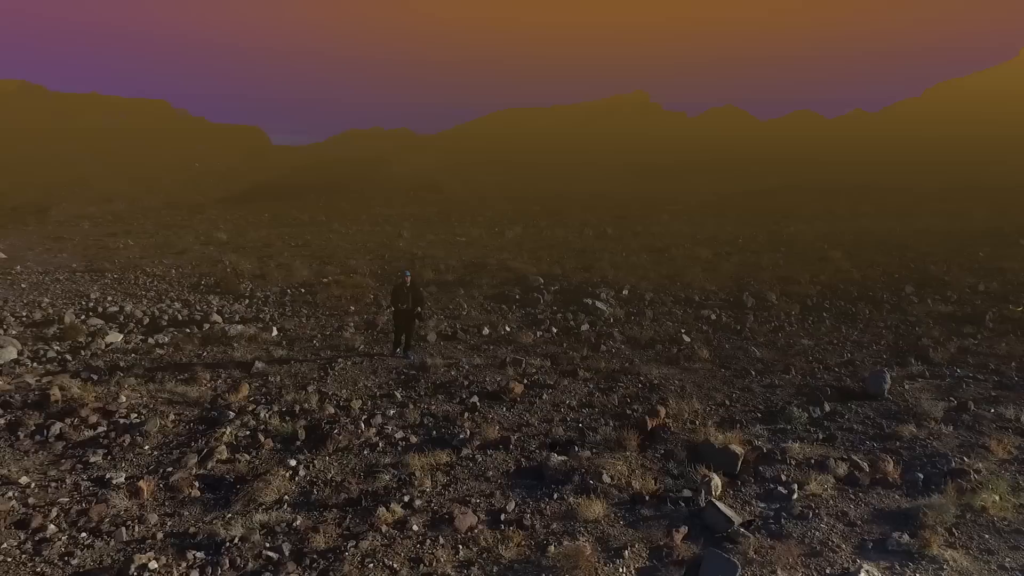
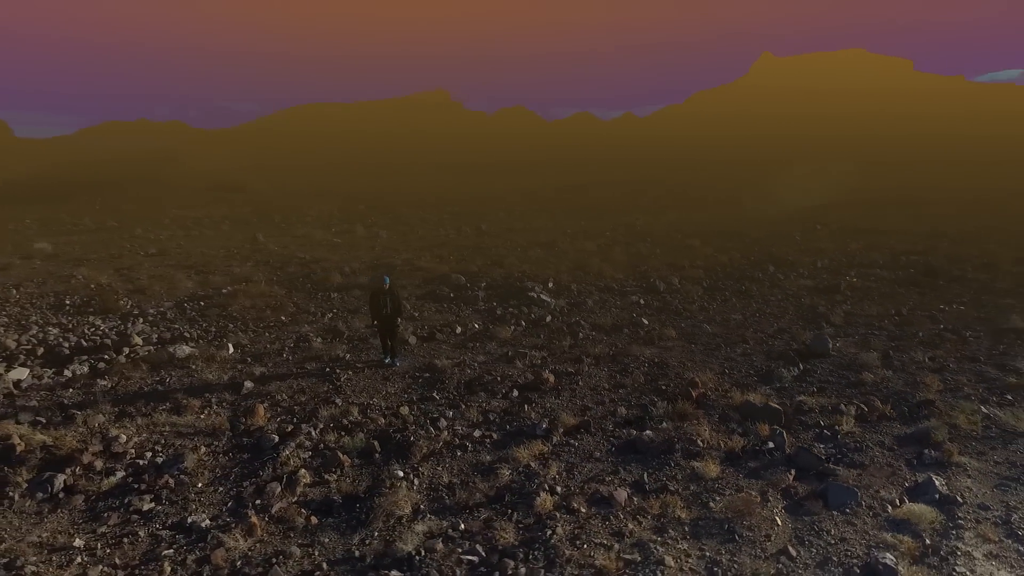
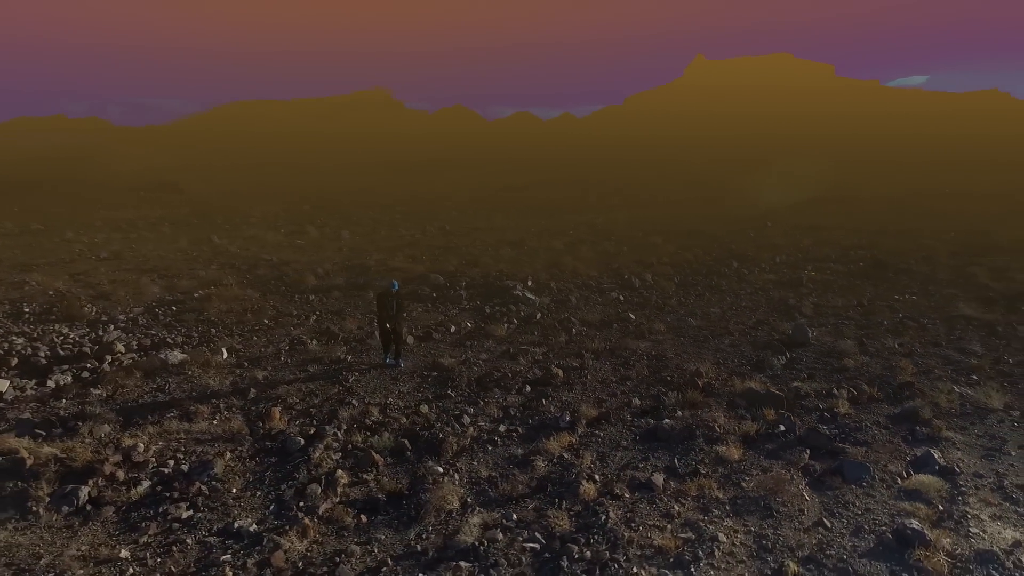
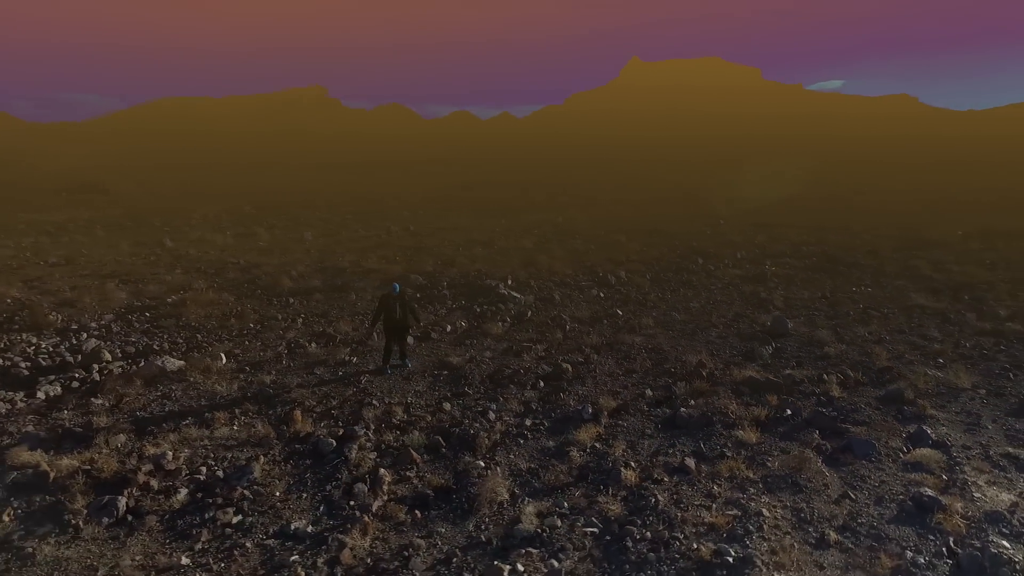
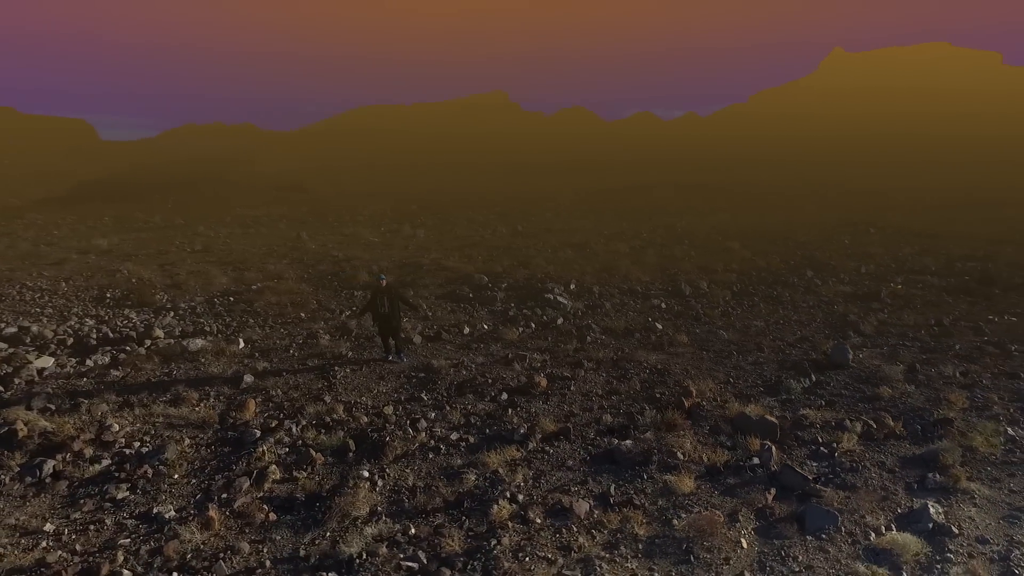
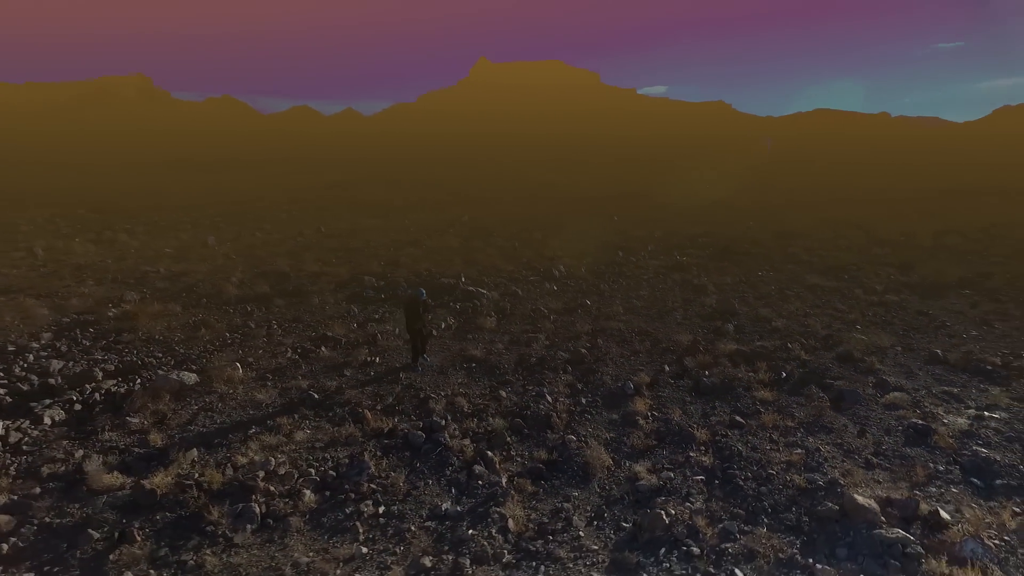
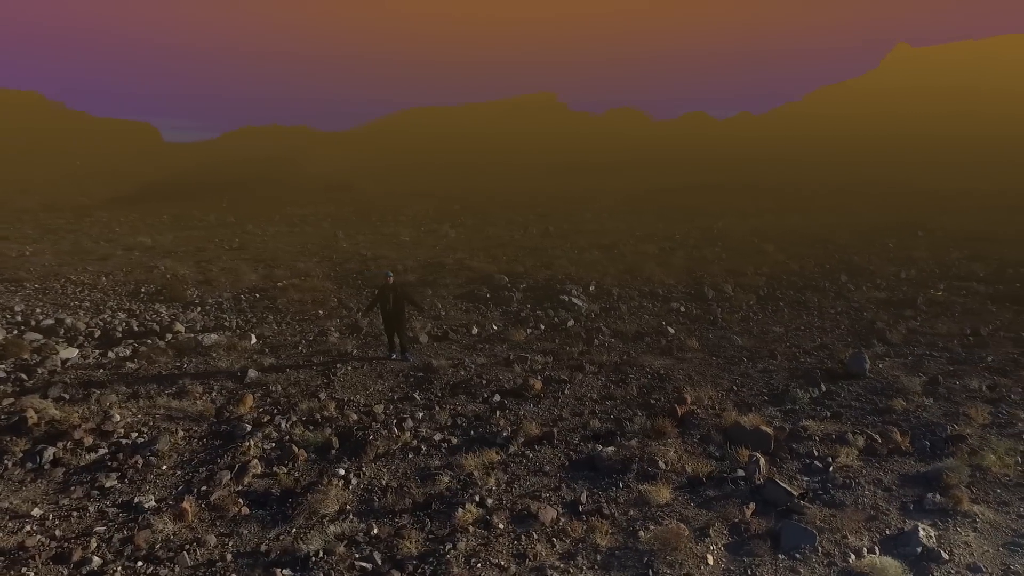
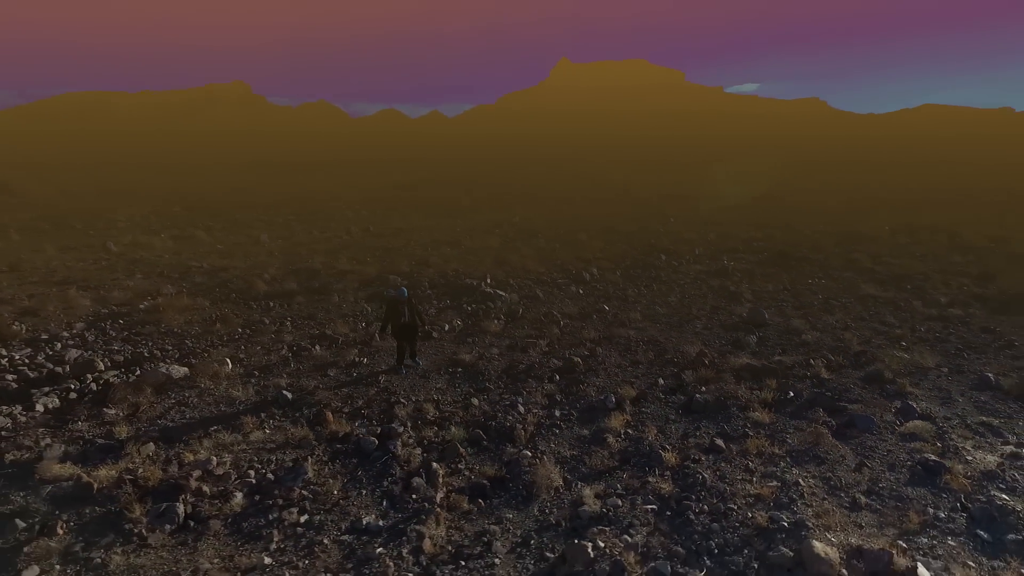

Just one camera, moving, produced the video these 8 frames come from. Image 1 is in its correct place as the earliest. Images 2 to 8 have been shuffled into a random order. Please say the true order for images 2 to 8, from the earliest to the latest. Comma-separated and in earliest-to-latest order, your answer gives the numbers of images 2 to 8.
7, 5, 2, 3, 4, 8, 6
